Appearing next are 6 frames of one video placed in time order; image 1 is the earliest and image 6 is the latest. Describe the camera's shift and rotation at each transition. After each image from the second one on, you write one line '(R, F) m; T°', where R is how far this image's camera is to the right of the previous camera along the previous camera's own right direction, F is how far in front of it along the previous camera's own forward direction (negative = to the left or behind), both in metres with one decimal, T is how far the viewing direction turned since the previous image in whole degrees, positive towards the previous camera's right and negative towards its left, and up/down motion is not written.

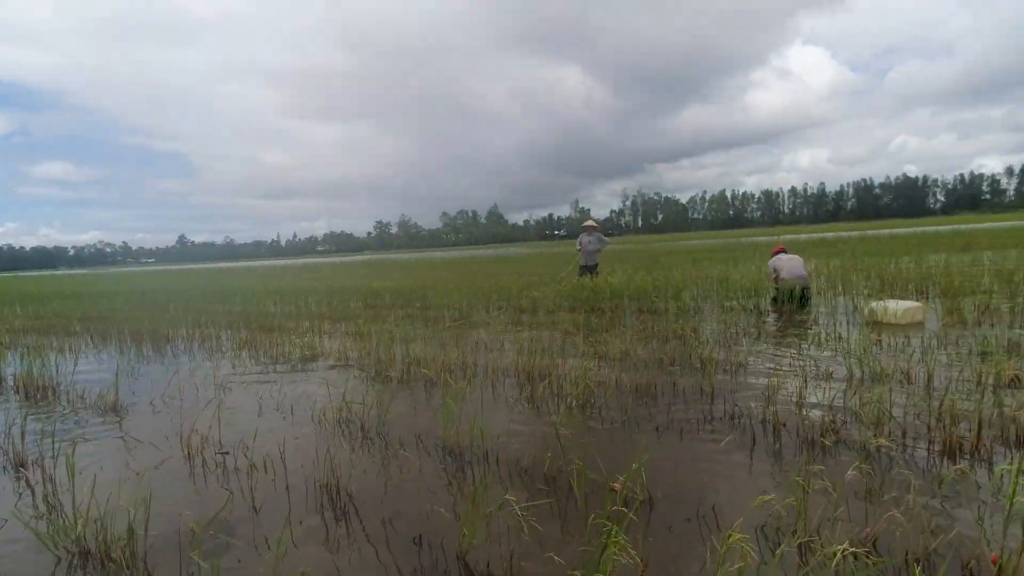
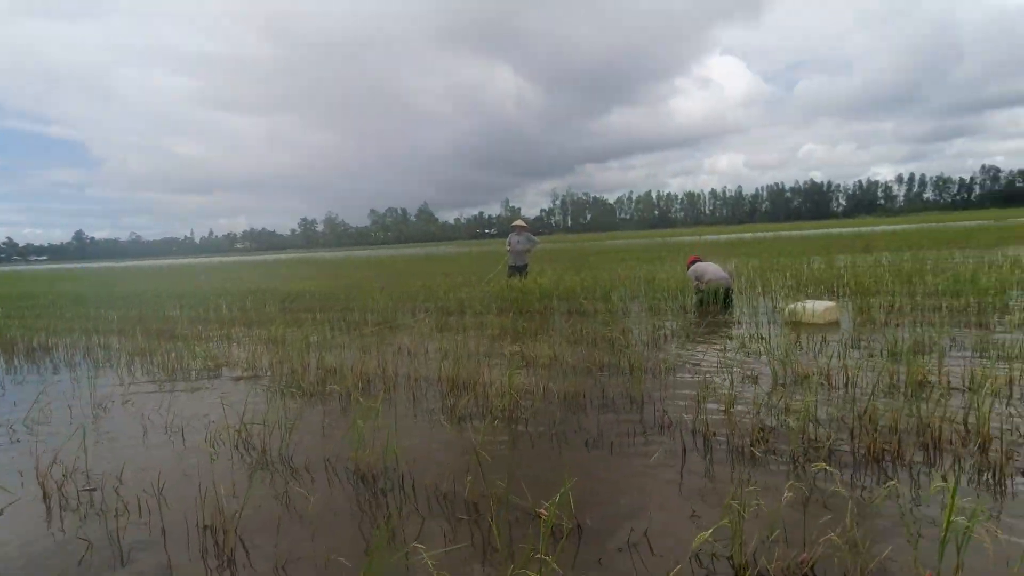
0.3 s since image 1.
(+0.1, +0.4) m; +7°
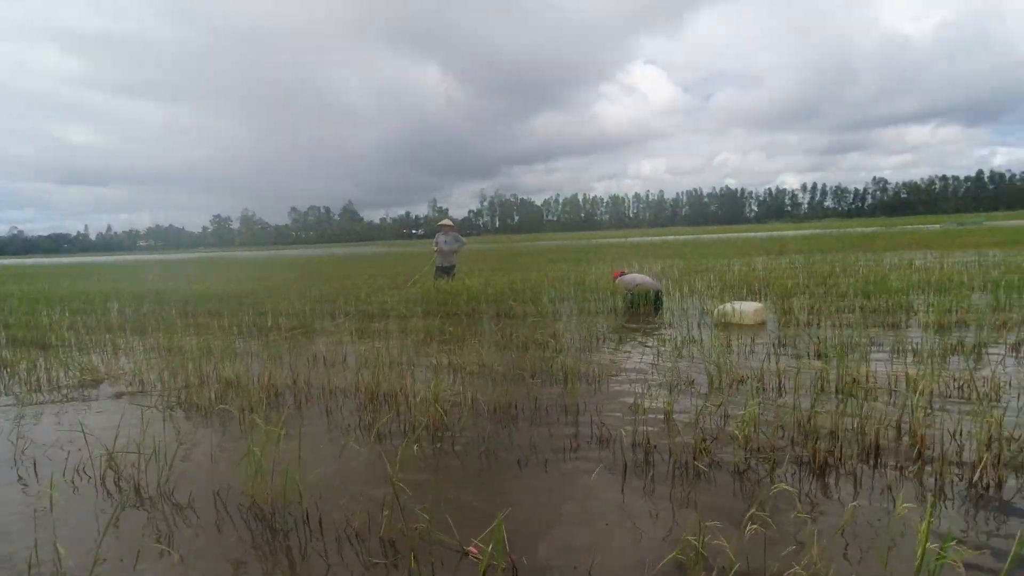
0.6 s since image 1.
(0.0, +0.5) m; +7°
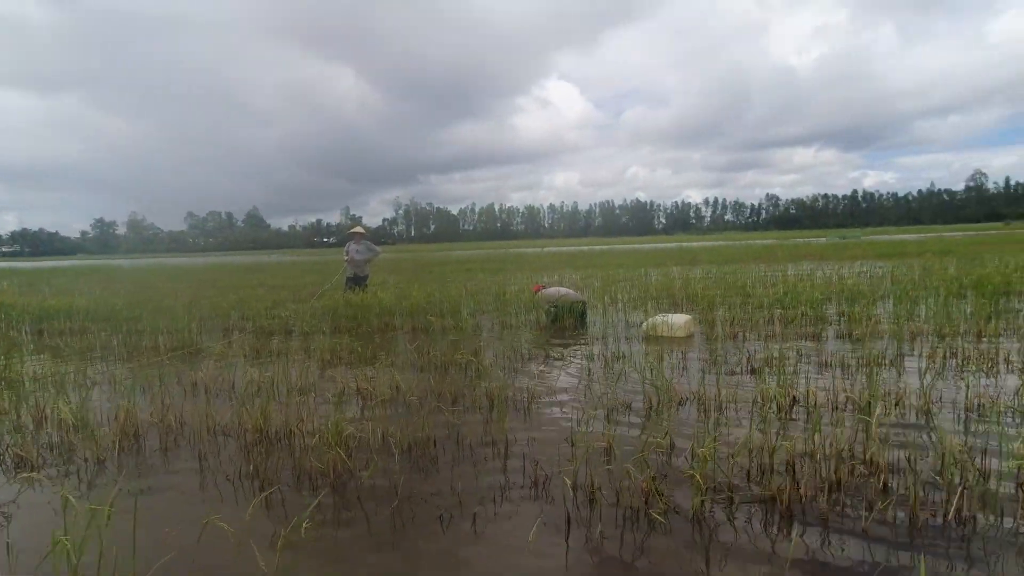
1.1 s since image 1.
(0.0, +0.7) m; +8°
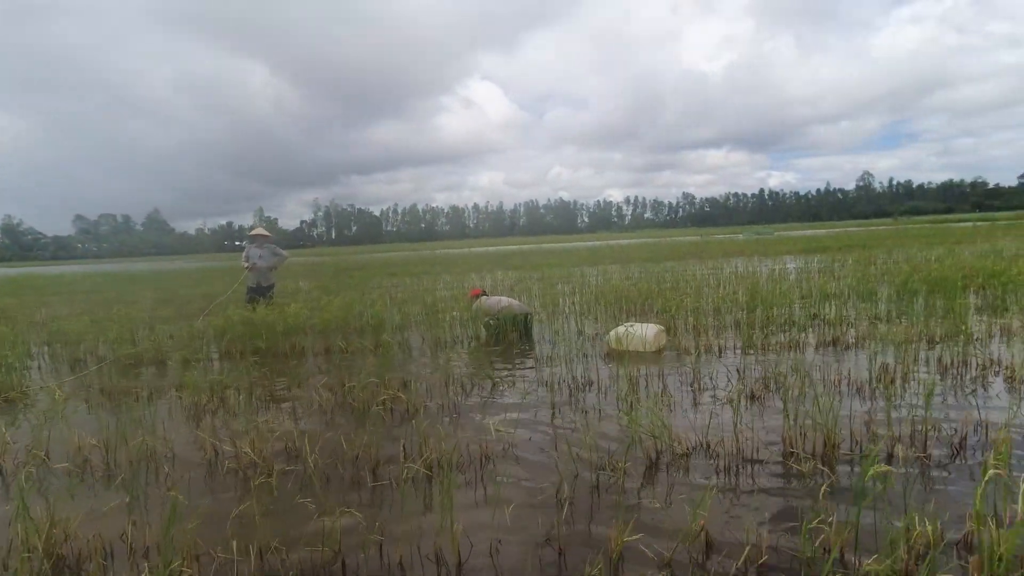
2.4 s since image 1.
(-0.1, +1.6) m; +7°
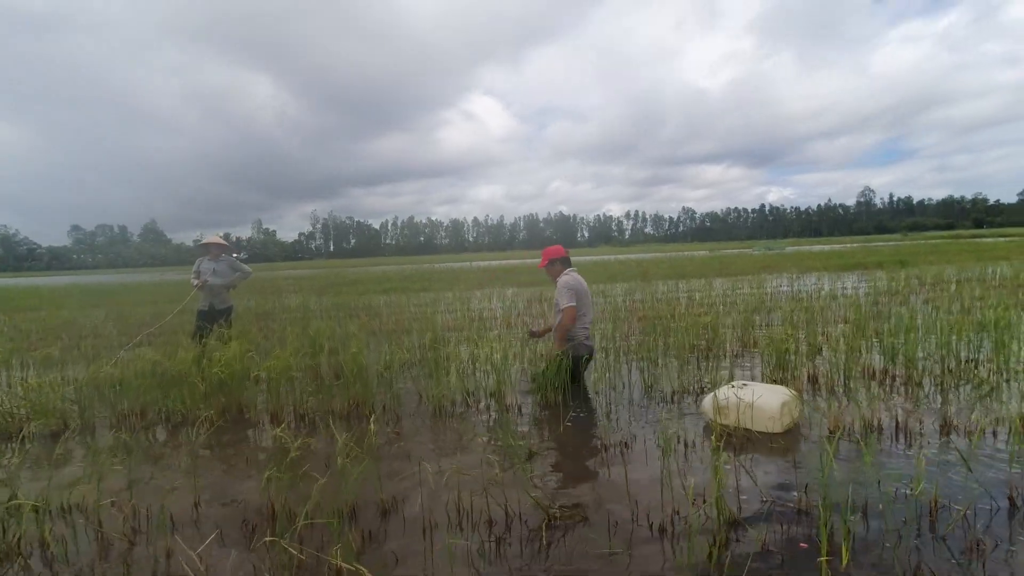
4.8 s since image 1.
(-0.4, +2.8) m; 0°
